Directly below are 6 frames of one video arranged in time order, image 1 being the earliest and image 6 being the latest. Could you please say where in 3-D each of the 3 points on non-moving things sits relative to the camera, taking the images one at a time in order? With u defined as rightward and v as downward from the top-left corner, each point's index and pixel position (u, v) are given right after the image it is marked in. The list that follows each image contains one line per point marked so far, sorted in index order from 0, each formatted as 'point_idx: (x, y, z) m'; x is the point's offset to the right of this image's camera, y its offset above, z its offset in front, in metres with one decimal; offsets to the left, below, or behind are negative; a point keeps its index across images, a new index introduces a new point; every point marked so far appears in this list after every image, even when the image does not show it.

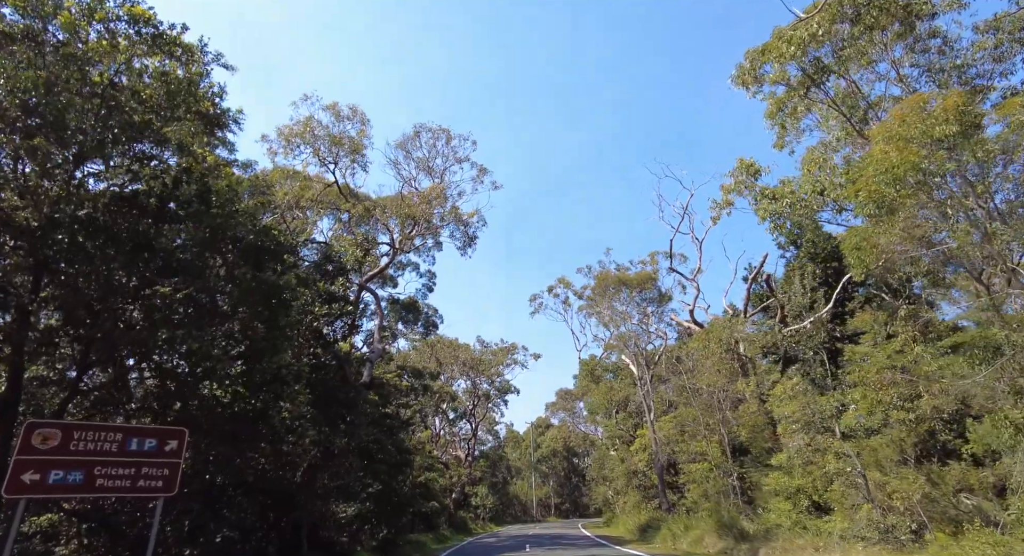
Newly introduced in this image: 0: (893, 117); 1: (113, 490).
0: (+6.6, +2.8, +11.0) m
1: (-4.9, -2.6, +7.8) m
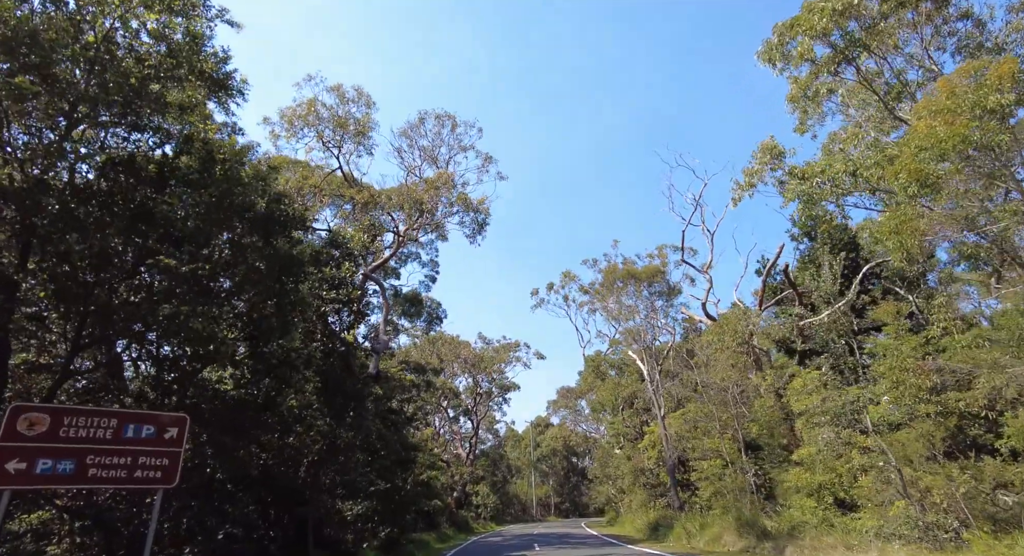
0: (+7.0, +3.1, +10.4) m
1: (-4.5, -2.3, +7.0) m
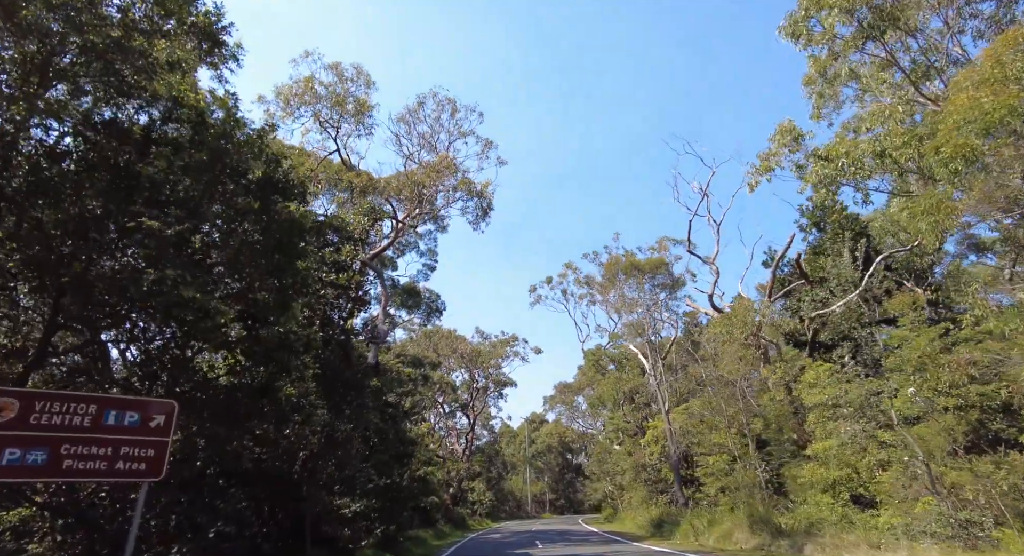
0: (+7.2, +3.4, +9.7) m
1: (-4.3, -2.0, +6.3) m
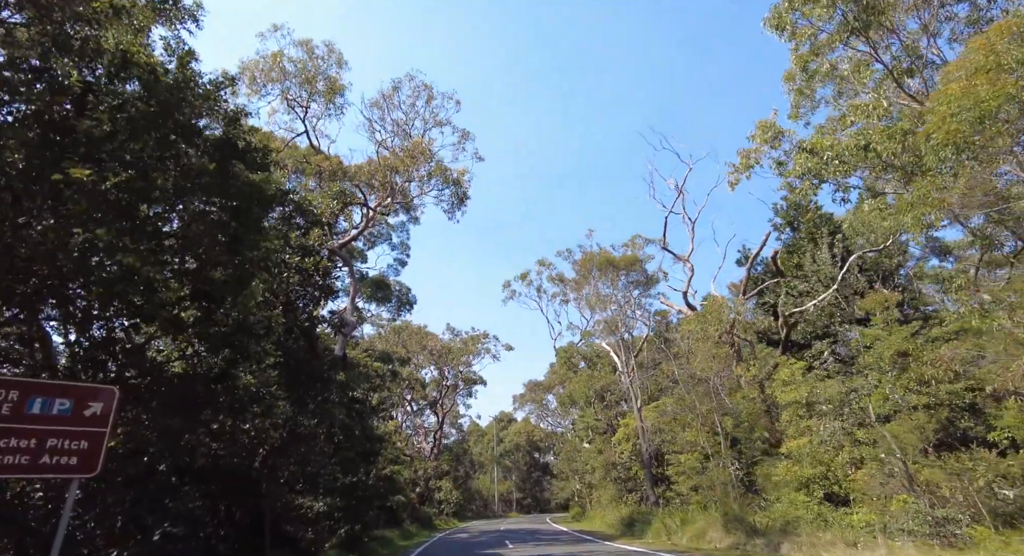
0: (+7.0, +3.5, +9.5) m
1: (-4.5, -1.7, +5.6) m
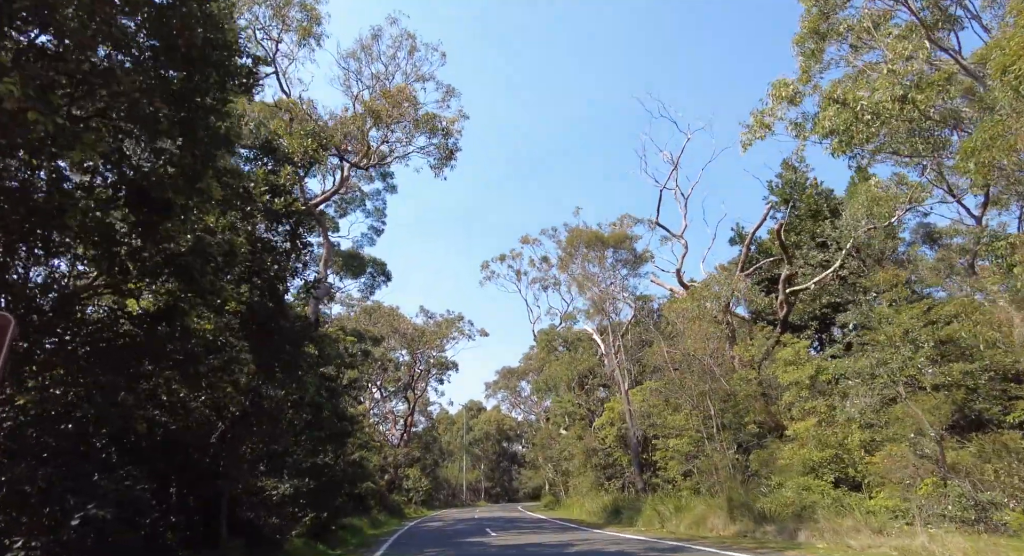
0: (+7.2, +4.1, +8.3) m
1: (-4.1, -0.9, +3.9) m
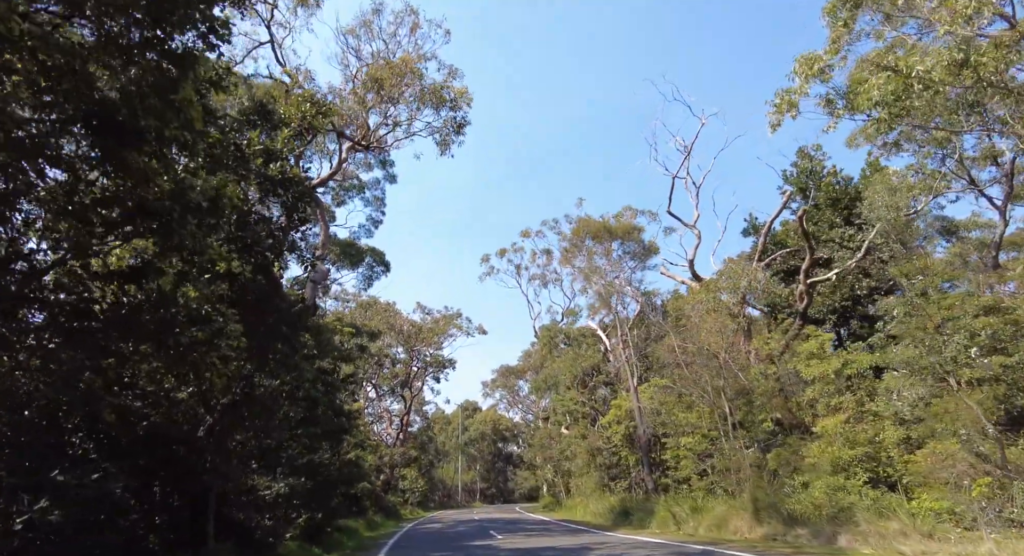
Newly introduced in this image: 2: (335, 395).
0: (+7.6, +4.5, +7.4) m
1: (-3.7, -0.5, +2.8) m
2: (-4.7, -3.1, +16.7) m
